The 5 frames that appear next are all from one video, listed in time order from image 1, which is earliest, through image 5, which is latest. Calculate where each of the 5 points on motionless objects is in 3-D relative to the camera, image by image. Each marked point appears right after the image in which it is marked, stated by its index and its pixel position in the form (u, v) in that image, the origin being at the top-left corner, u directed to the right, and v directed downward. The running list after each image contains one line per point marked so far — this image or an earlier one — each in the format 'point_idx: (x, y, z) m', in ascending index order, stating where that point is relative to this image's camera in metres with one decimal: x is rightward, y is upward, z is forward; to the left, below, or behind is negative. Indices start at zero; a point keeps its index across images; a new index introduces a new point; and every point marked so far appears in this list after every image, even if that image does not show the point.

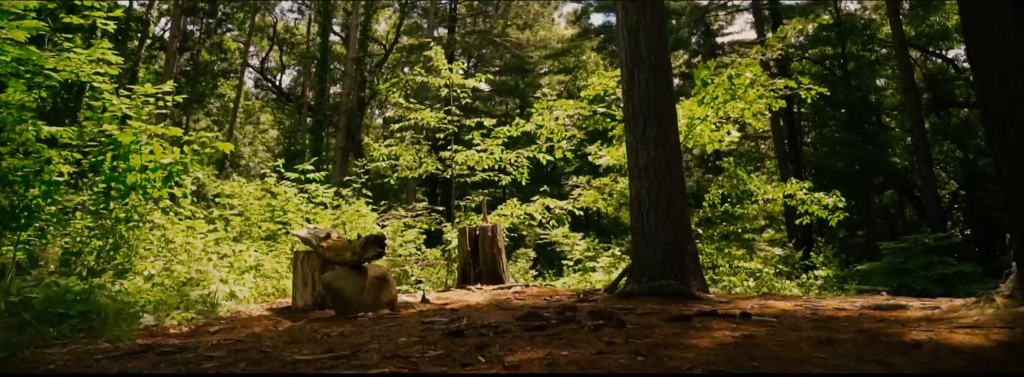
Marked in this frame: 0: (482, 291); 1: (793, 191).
0: (-0.3, -1.1, +6.4) m
1: (+4.4, 0.0, +9.0) m
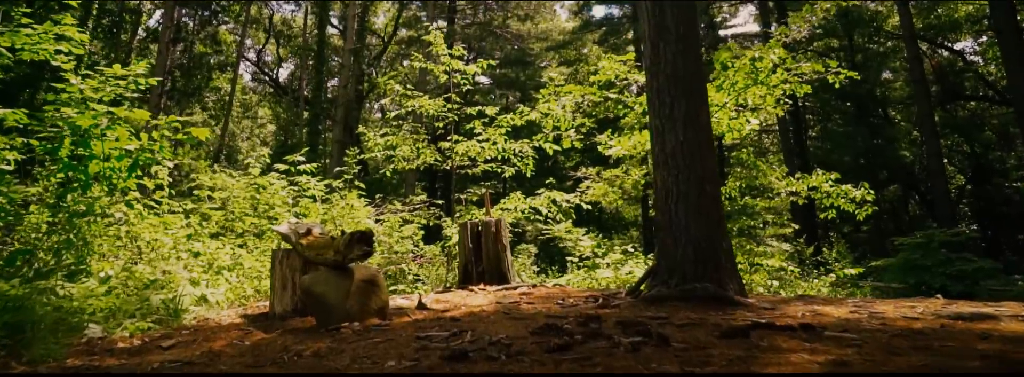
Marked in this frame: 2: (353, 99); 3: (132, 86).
0: (-0.3, -1.0, +5.8) m
1: (+4.5, +0.1, +8.4) m
2: (-5.2, +2.9, +19.0) m
3: (-4.3, +1.1, +6.4) m
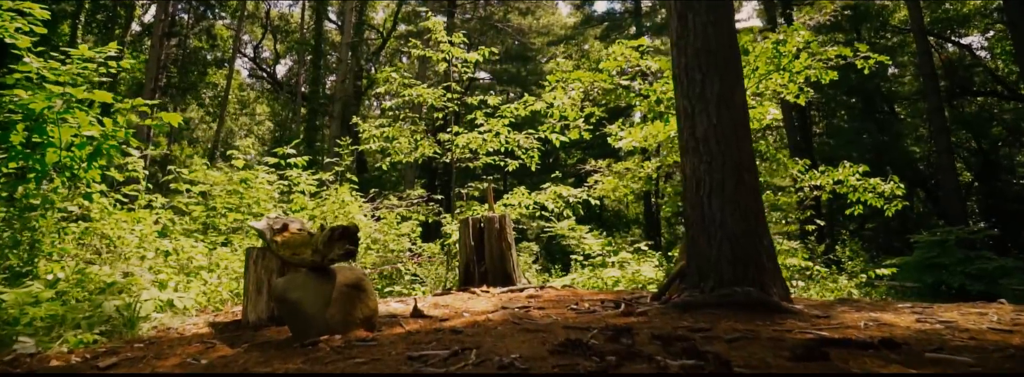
0: (-0.2, -1.0, +5.3) m
1: (+4.5, +0.2, +7.8) m
2: (-5.1, +3.0, +18.4) m
3: (-4.2, +1.2, +5.9) m
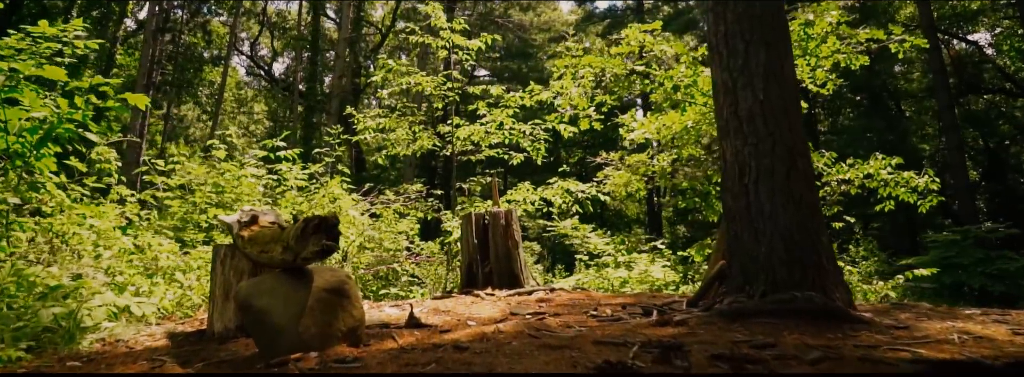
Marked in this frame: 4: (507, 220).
0: (-0.1, -0.9, +4.7) m
1: (+4.6, +0.2, +7.3) m
2: (-5.1, +3.1, +17.8) m
3: (-4.1, +1.3, +5.3) m
4: (0.0, -0.3, +5.4) m
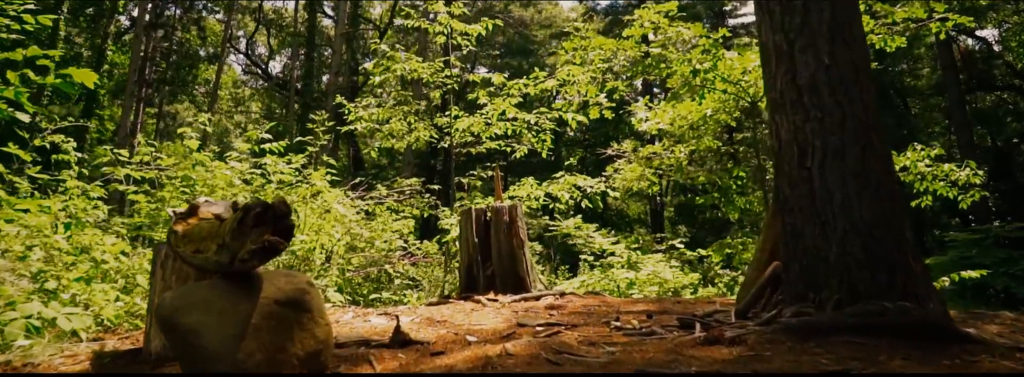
0: (-0.1, -0.8, +4.1) m
1: (+4.6, +0.3, +6.7) m
2: (-5.0, +3.1, +17.2) m
3: (-4.1, +1.3, +4.7) m
4: (0.0, -0.2, +4.8) m
